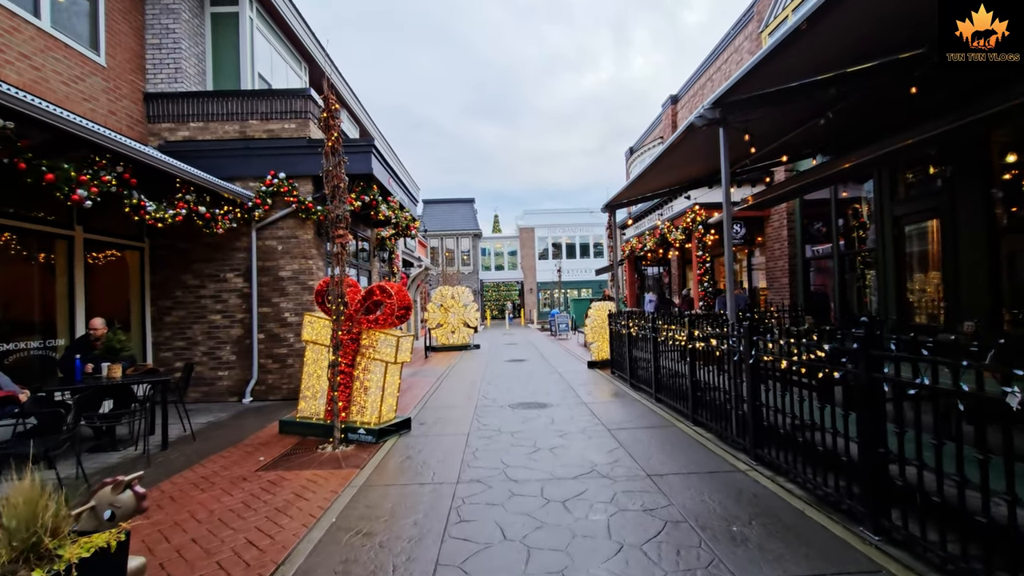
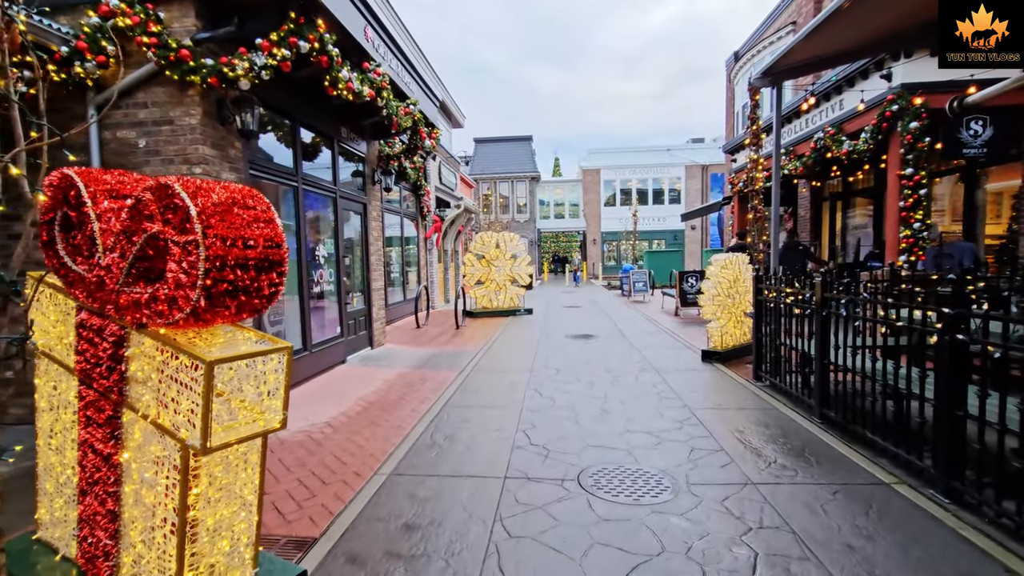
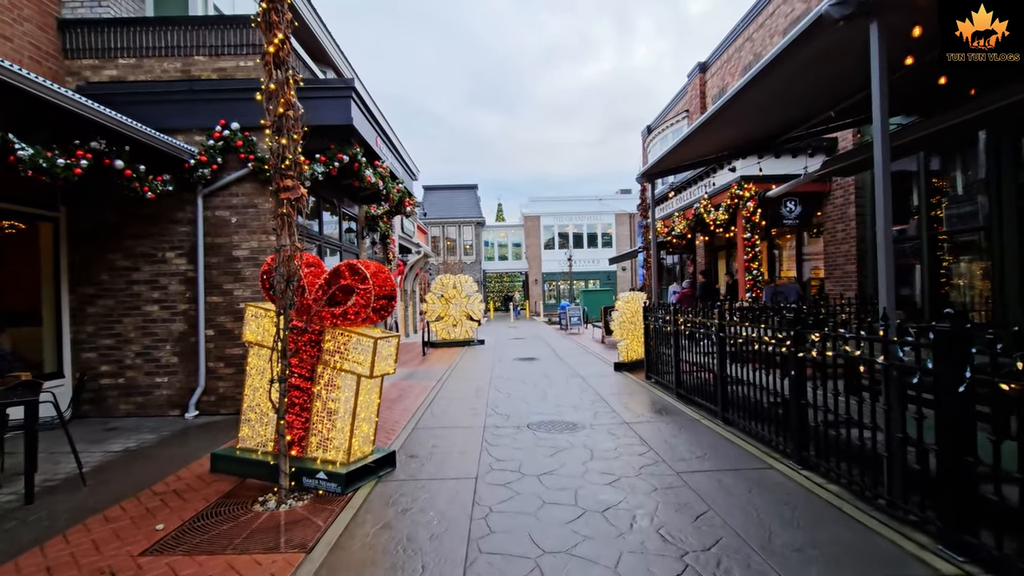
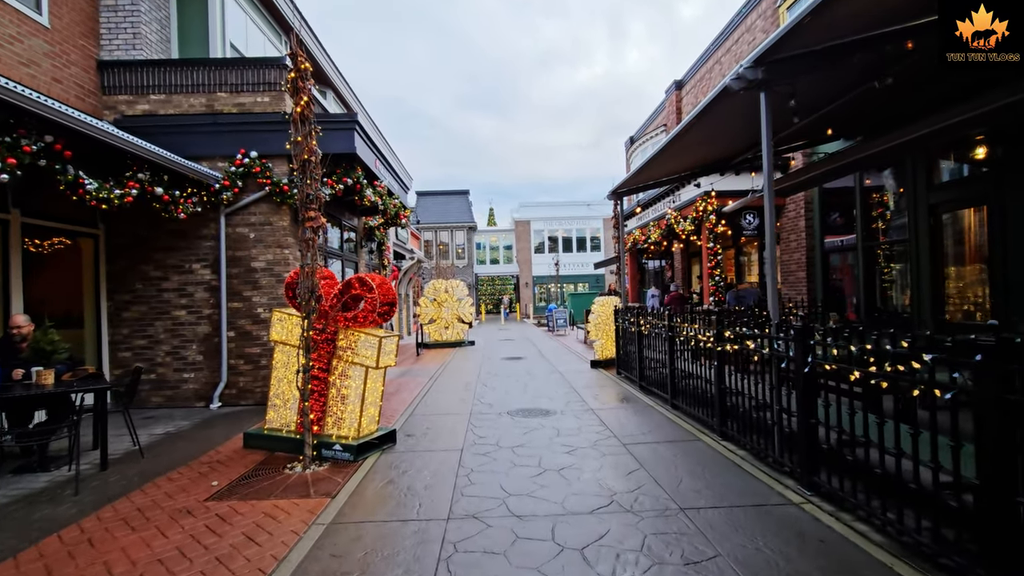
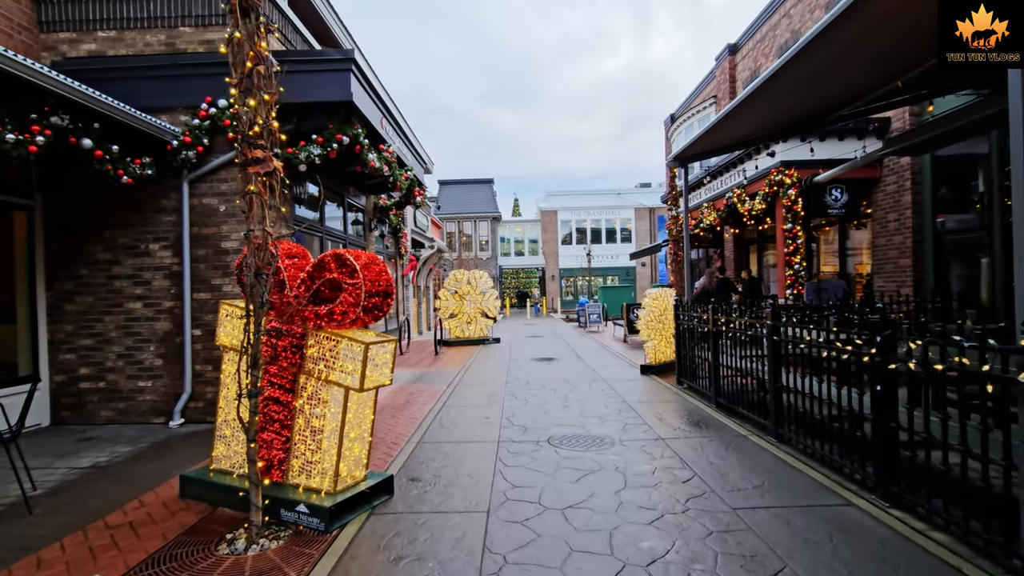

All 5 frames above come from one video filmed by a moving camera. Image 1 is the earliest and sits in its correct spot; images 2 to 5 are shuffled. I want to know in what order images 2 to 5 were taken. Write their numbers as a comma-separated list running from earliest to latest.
4, 3, 5, 2
